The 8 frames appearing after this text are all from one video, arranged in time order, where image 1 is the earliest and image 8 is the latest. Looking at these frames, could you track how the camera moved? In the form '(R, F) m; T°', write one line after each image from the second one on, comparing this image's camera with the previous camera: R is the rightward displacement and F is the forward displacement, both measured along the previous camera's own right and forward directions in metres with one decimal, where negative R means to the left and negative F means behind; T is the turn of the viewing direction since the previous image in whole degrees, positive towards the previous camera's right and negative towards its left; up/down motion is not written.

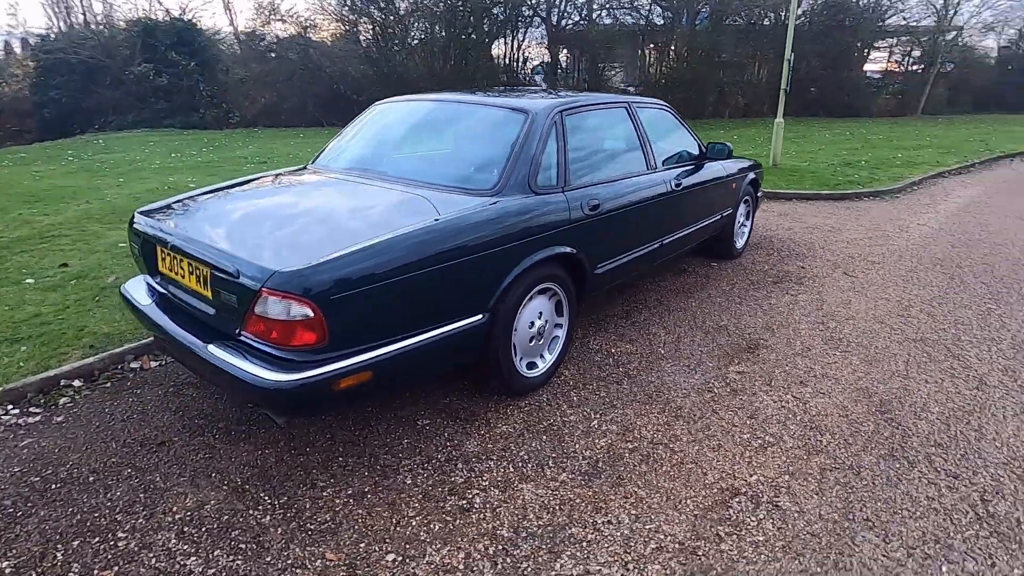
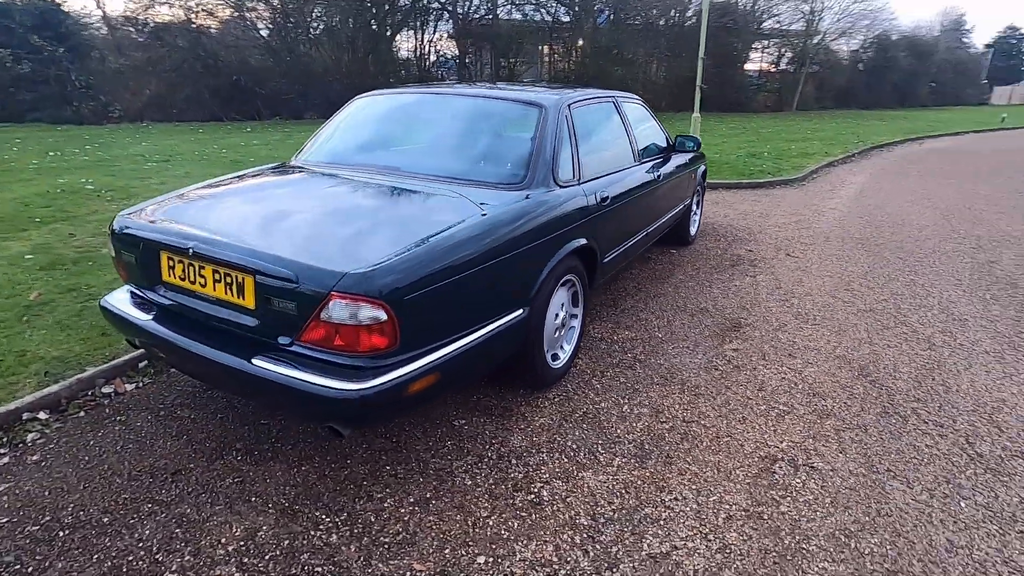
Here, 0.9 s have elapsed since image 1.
(-0.7, +0.1) m; +10°
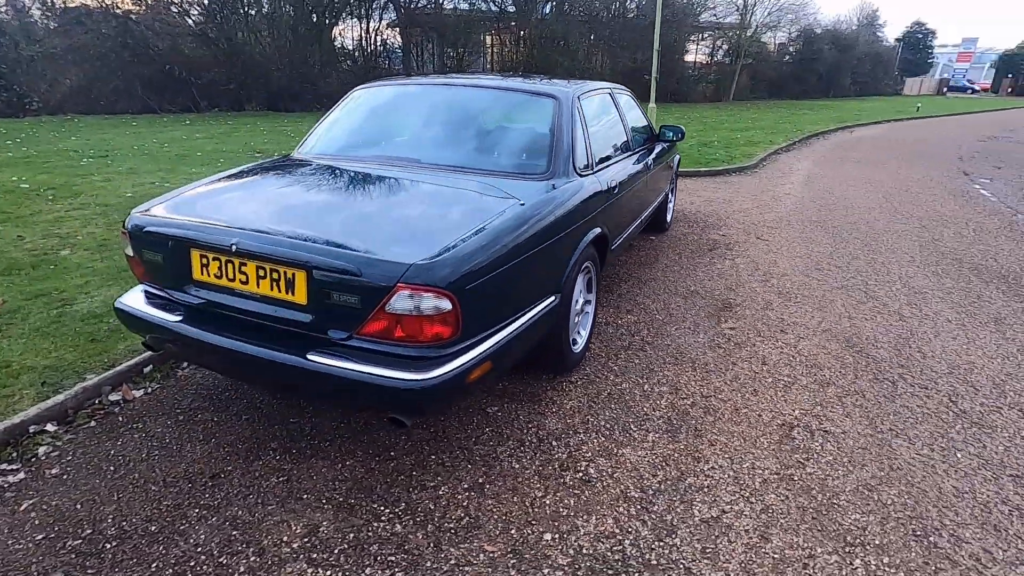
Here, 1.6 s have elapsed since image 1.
(-0.4, 0.0) m; +6°
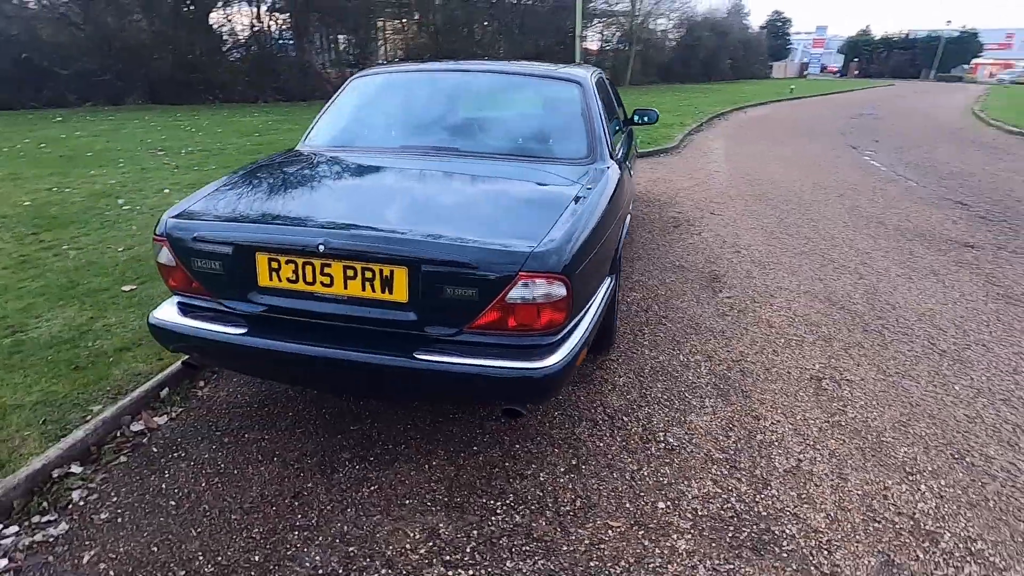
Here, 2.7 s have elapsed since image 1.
(-0.8, +0.1) m; +10°
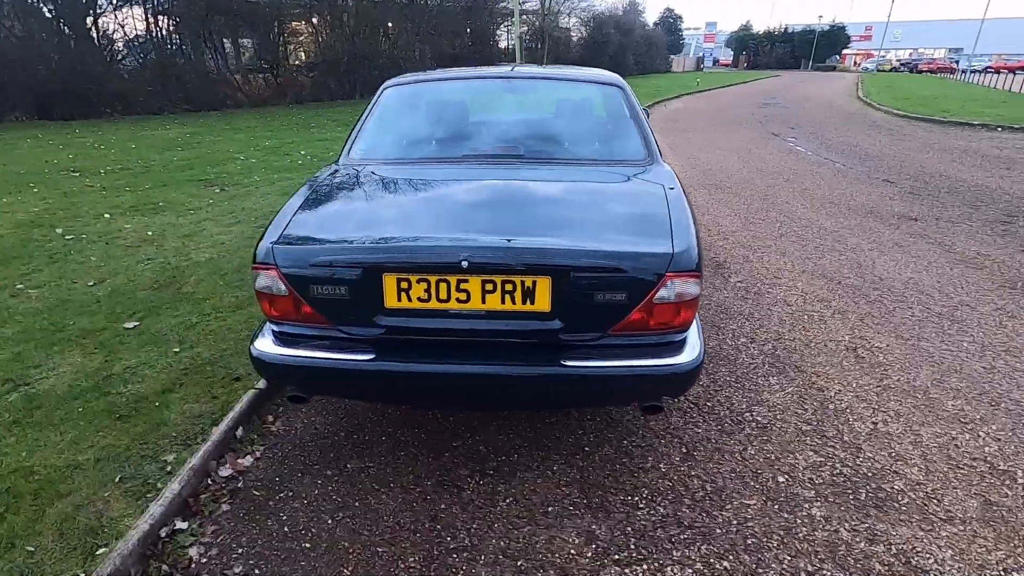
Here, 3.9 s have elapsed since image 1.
(-0.8, 0.0) m; +8°
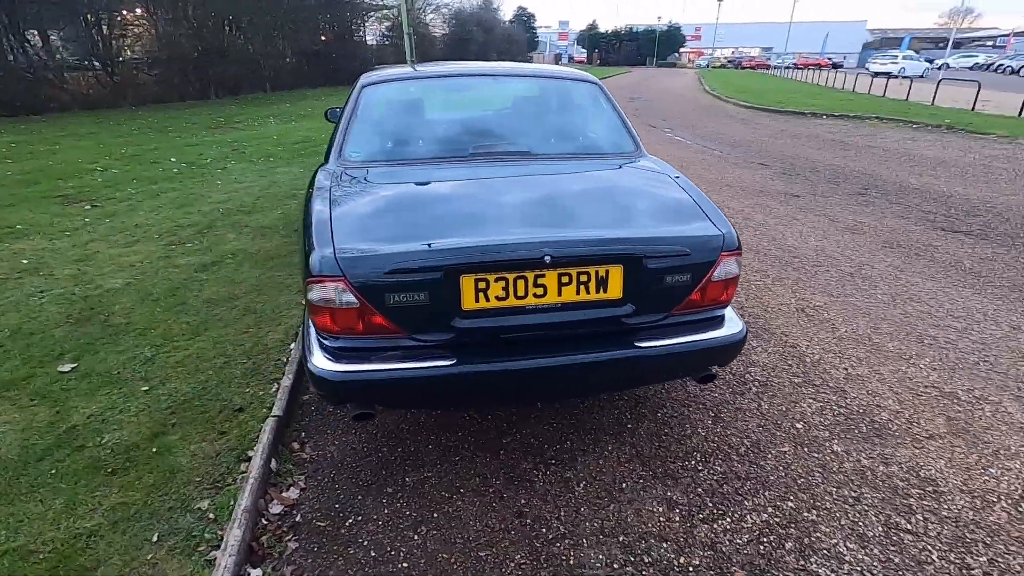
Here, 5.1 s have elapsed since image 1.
(-0.8, 0.0) m; +13°
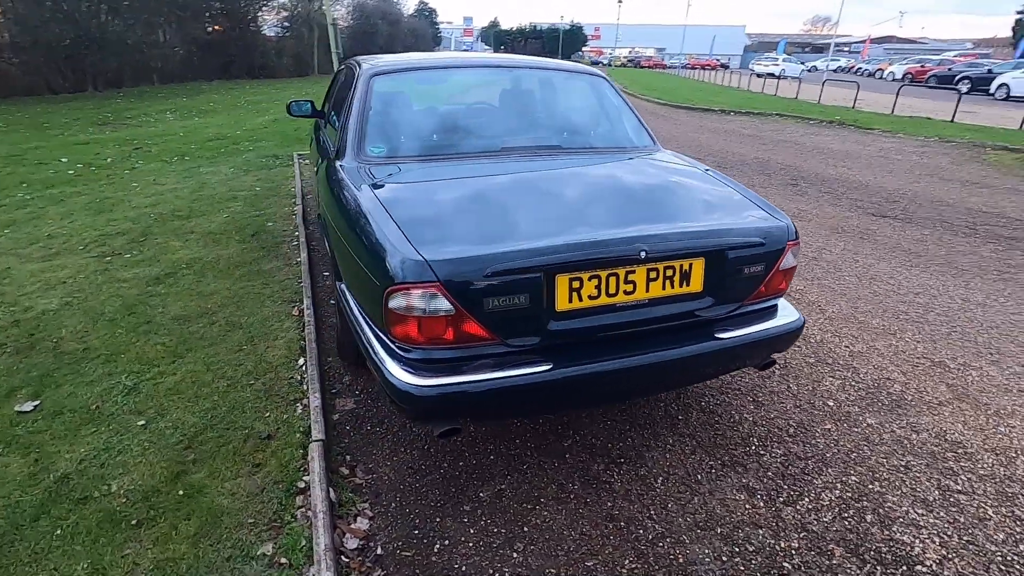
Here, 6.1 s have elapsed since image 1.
(-0.7, +0.2) m; +9°
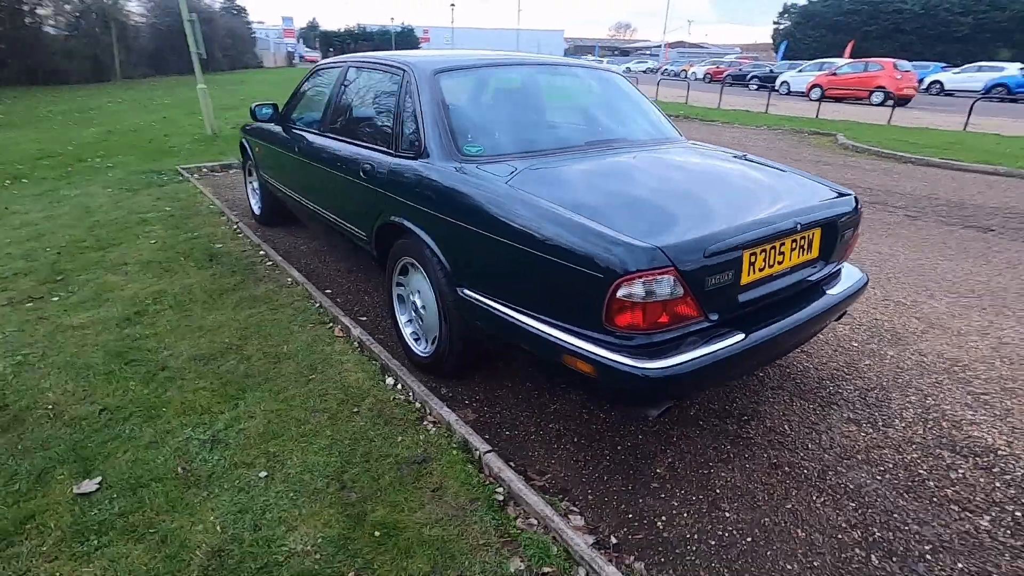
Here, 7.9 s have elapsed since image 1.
(-1.3, +0.1) m; +15°
